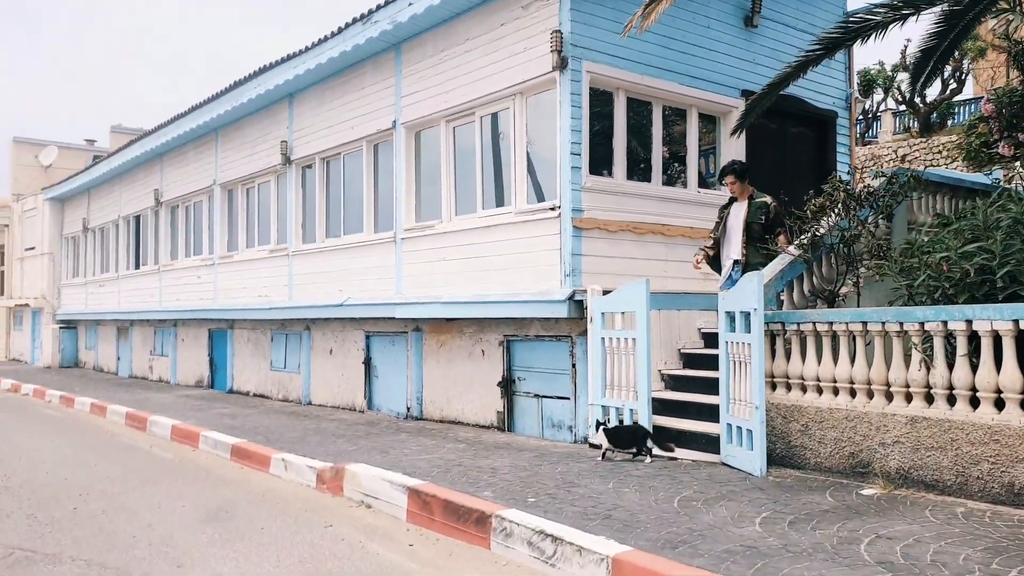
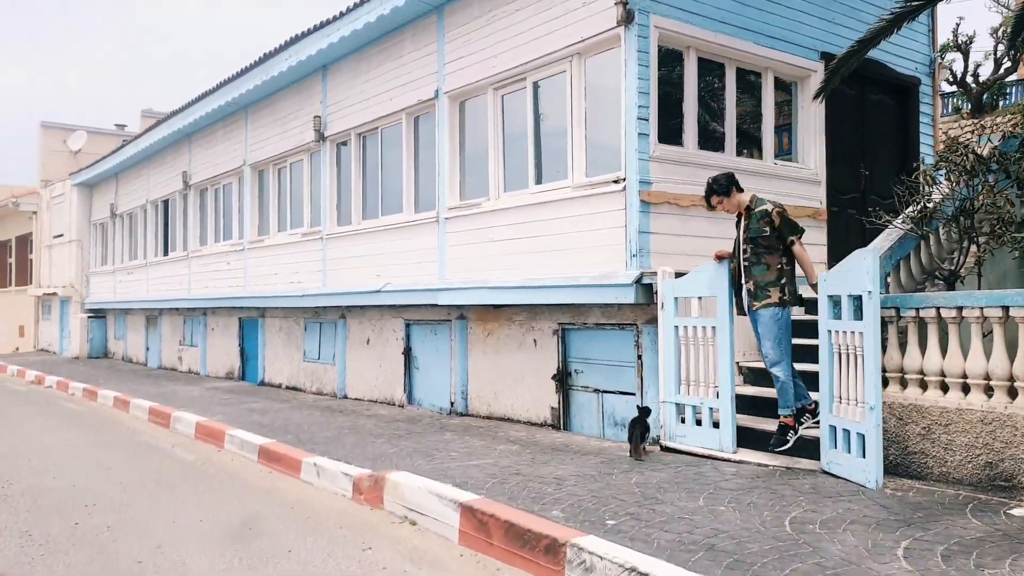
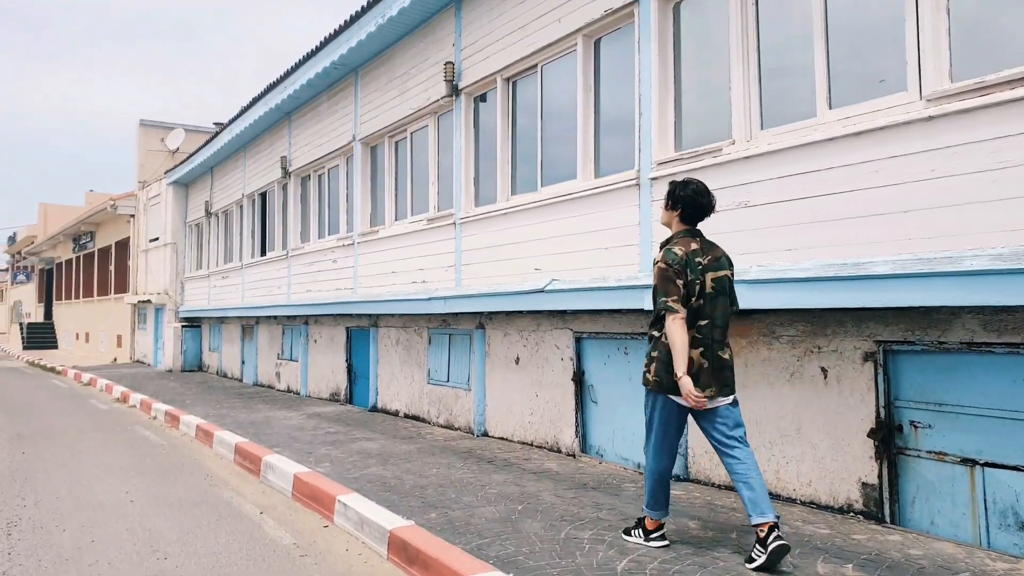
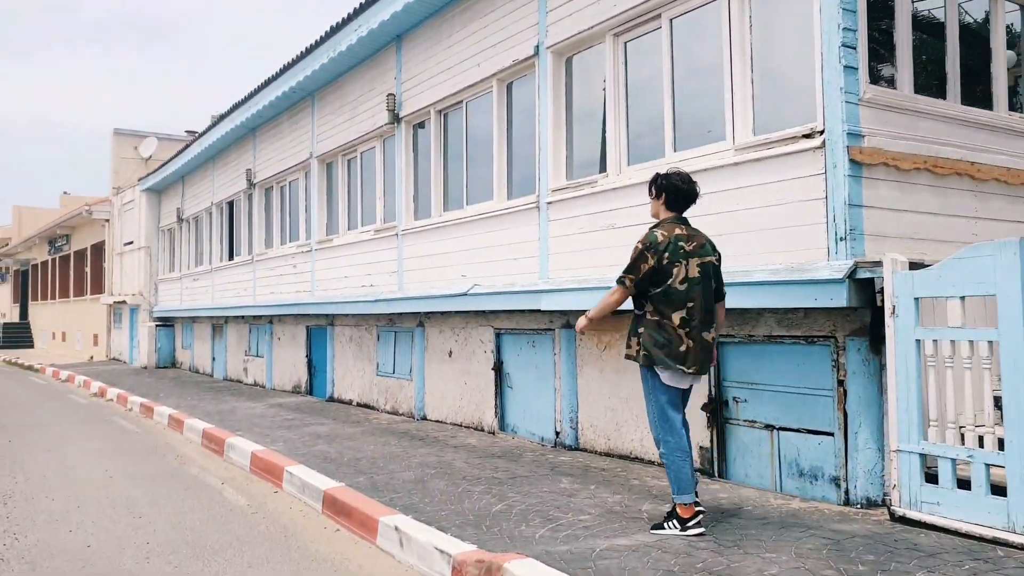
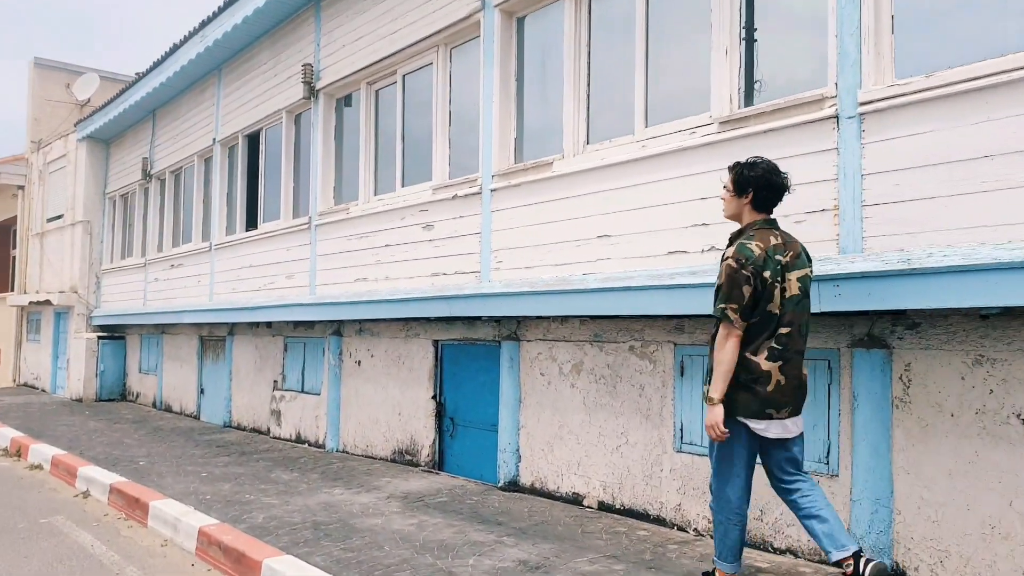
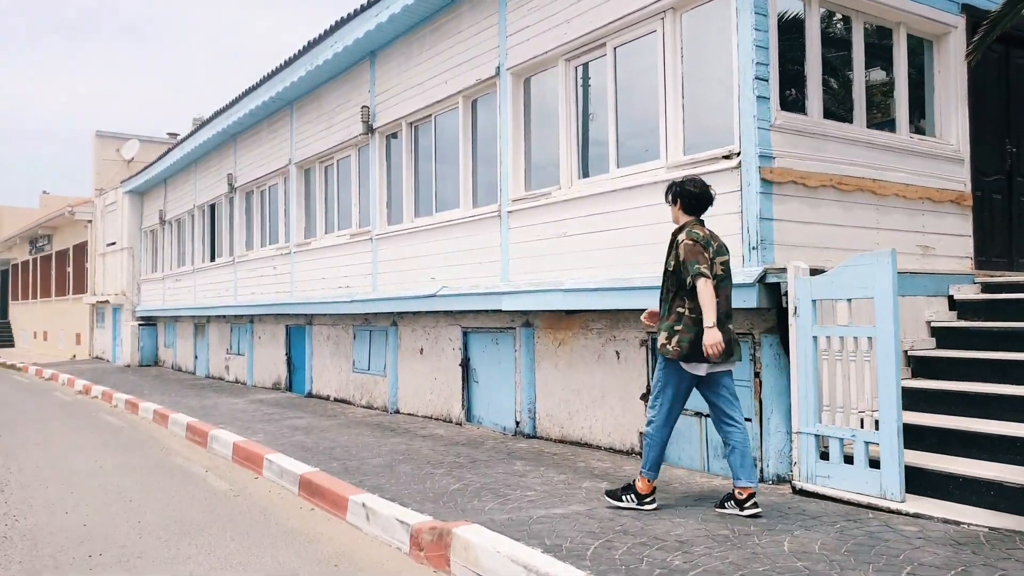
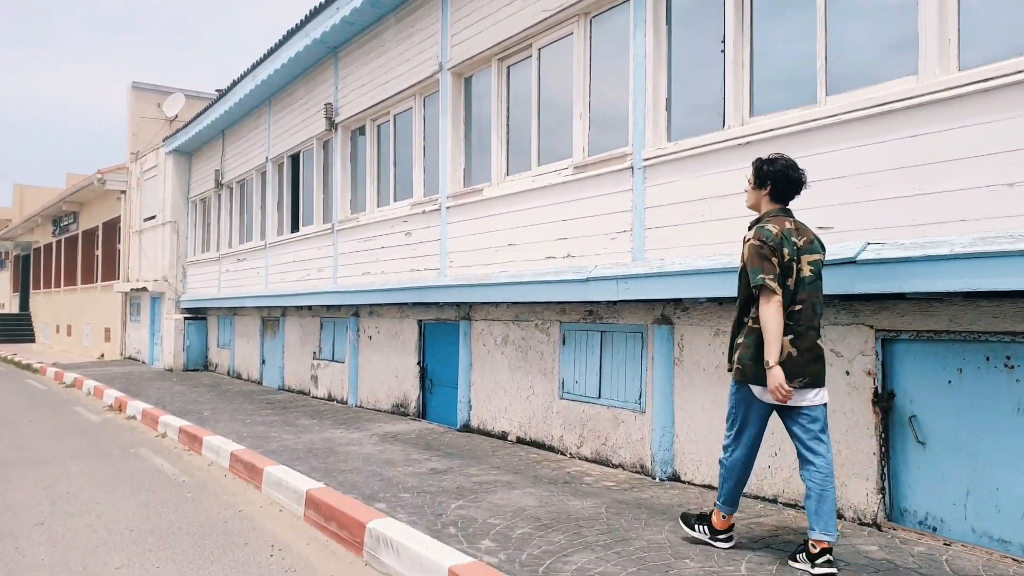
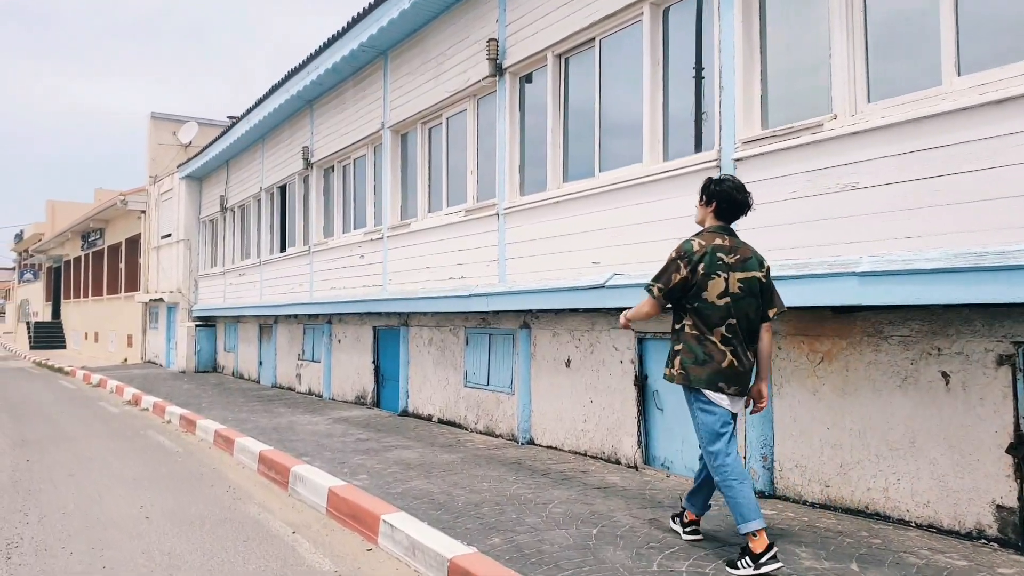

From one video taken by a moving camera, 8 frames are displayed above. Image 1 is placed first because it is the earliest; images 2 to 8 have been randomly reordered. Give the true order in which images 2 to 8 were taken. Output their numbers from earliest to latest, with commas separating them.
2, 6, 4, 3, 8, 7, 5
